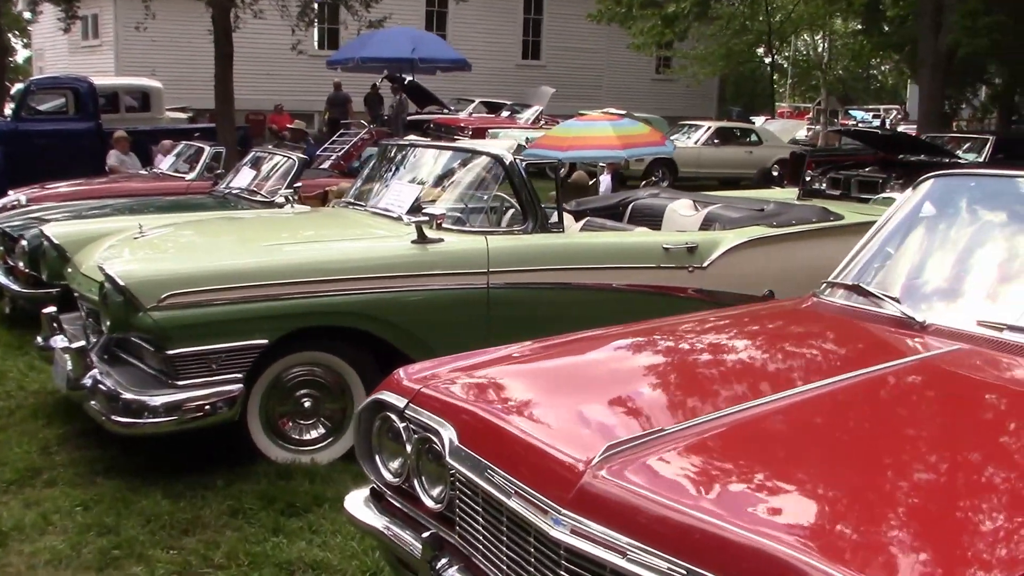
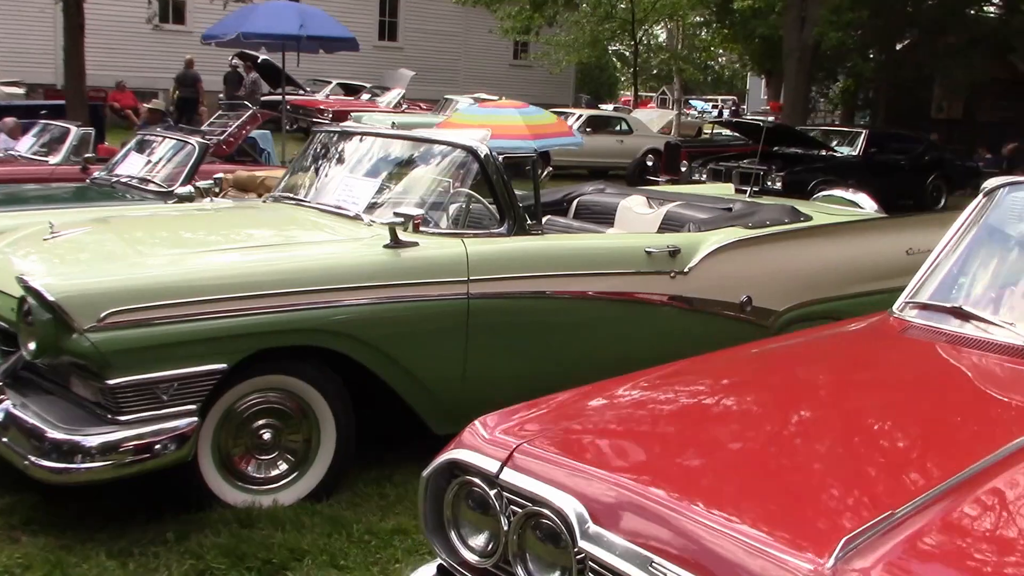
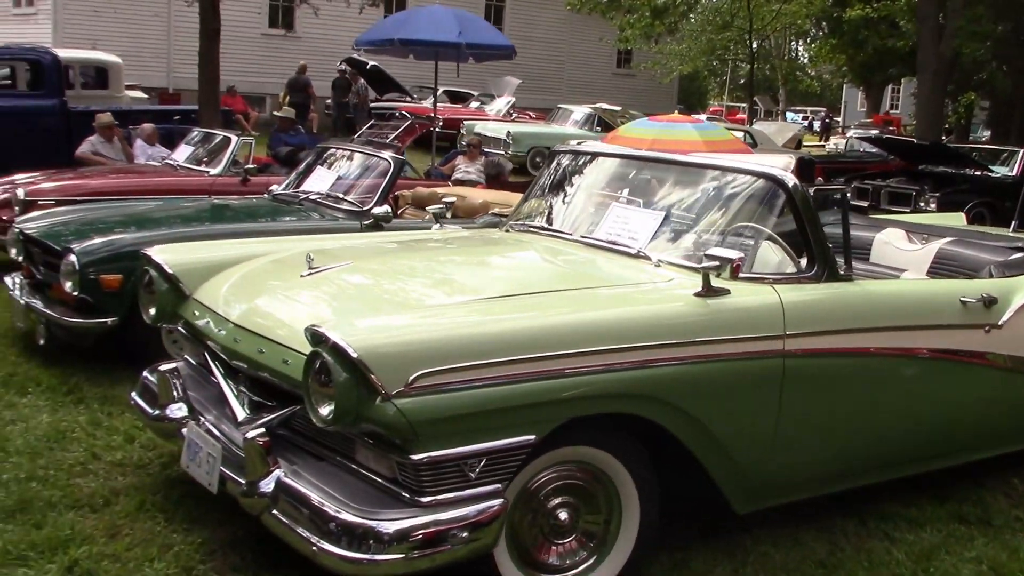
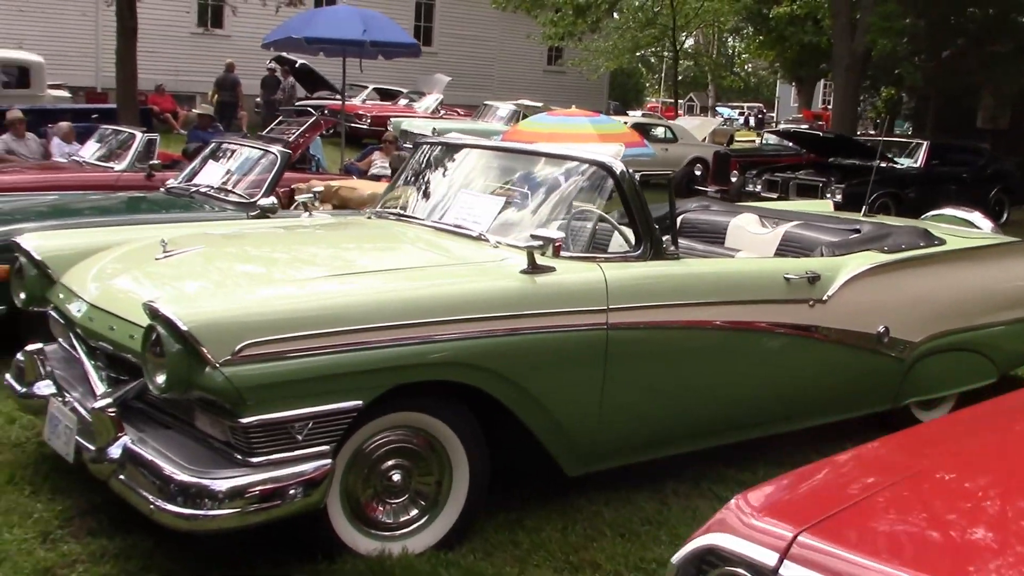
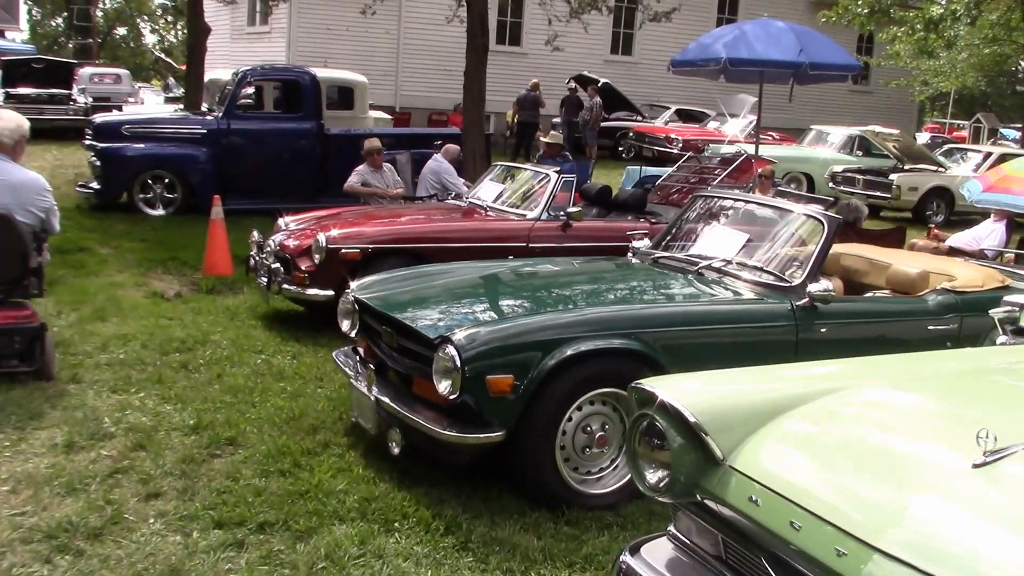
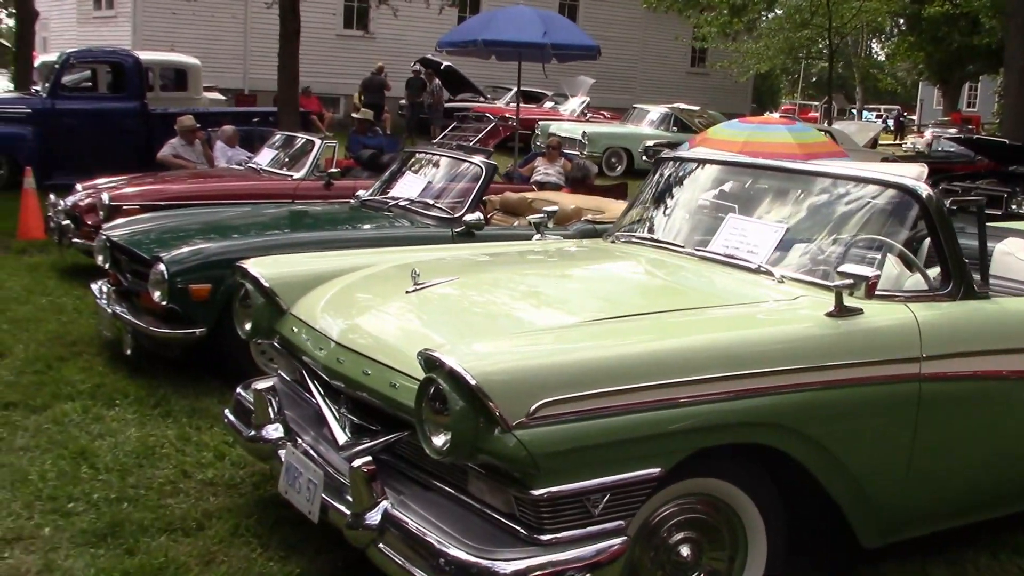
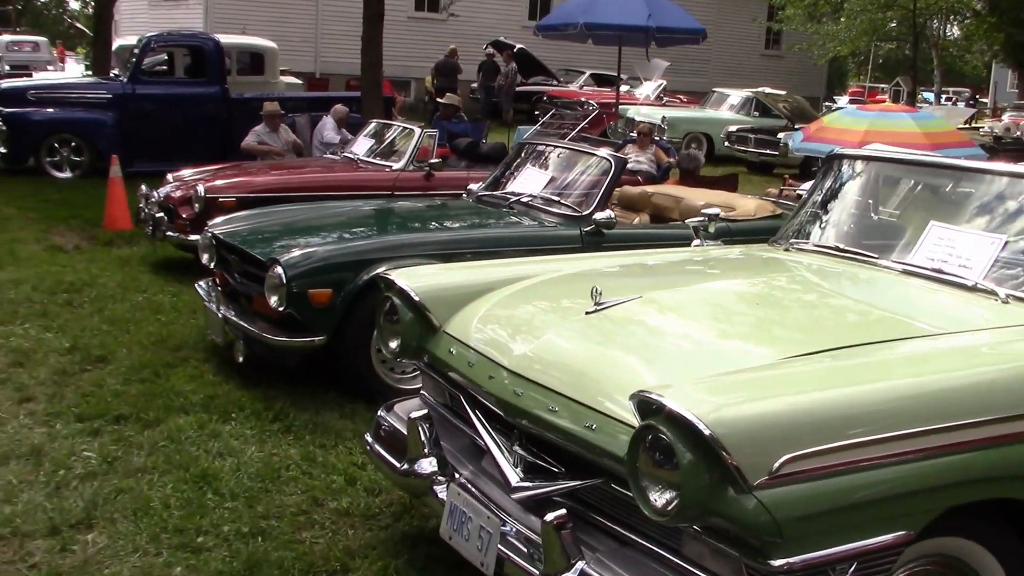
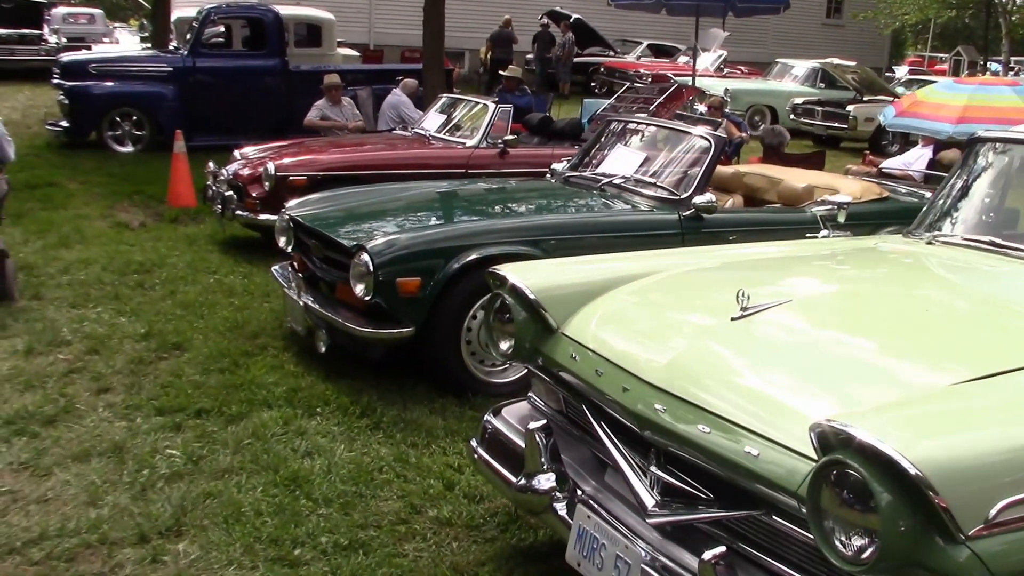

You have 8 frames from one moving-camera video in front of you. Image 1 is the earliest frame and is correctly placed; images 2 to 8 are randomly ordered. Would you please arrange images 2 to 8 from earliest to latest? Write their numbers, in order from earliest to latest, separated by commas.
2, 4, 3, 6, 7, 8, 5
